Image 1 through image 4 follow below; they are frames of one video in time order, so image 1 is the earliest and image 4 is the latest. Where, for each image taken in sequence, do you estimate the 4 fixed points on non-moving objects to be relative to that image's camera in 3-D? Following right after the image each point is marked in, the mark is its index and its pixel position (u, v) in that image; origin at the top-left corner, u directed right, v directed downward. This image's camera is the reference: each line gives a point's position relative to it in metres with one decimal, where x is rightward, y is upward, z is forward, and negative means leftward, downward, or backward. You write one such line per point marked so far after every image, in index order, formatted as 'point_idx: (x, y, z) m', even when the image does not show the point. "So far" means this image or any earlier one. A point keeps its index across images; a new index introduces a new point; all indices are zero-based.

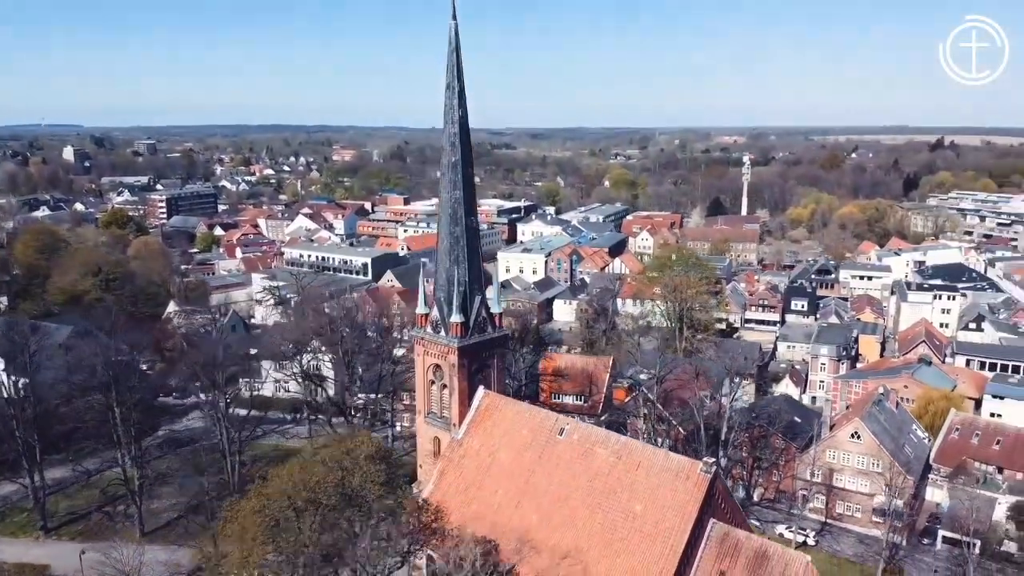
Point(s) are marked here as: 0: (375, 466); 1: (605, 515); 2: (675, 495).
0: (-2.6, -3.6, +17.0) m
1: (+2.0, -5.1, +19.0) m
2: (+3.4, -4.5, +18.1) m
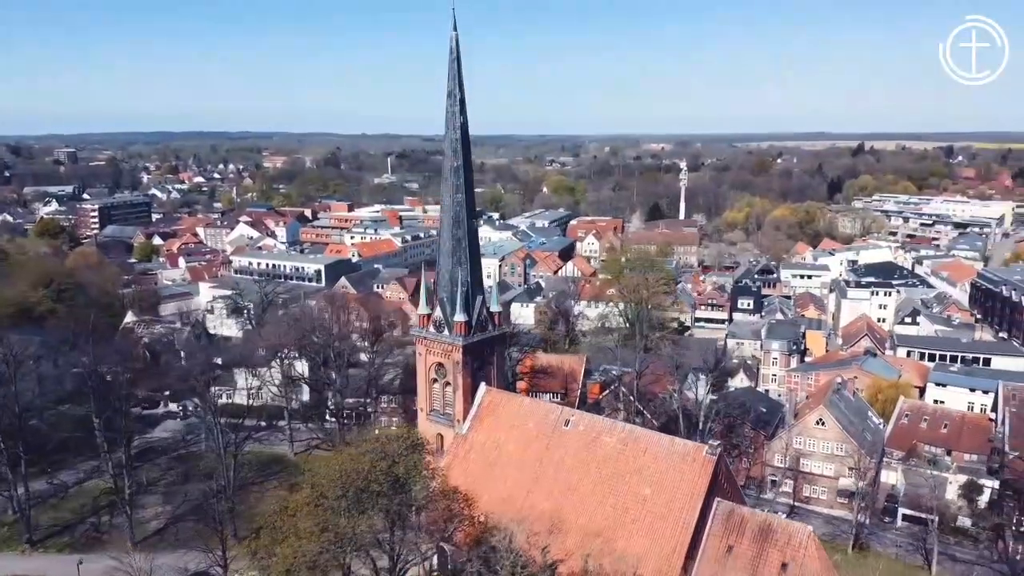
0: (-2.0, -3.5, +17.6) m
1: (+2.4, -5.0, +20.1) m
2: (+3.8, -4.3, +19.3) m
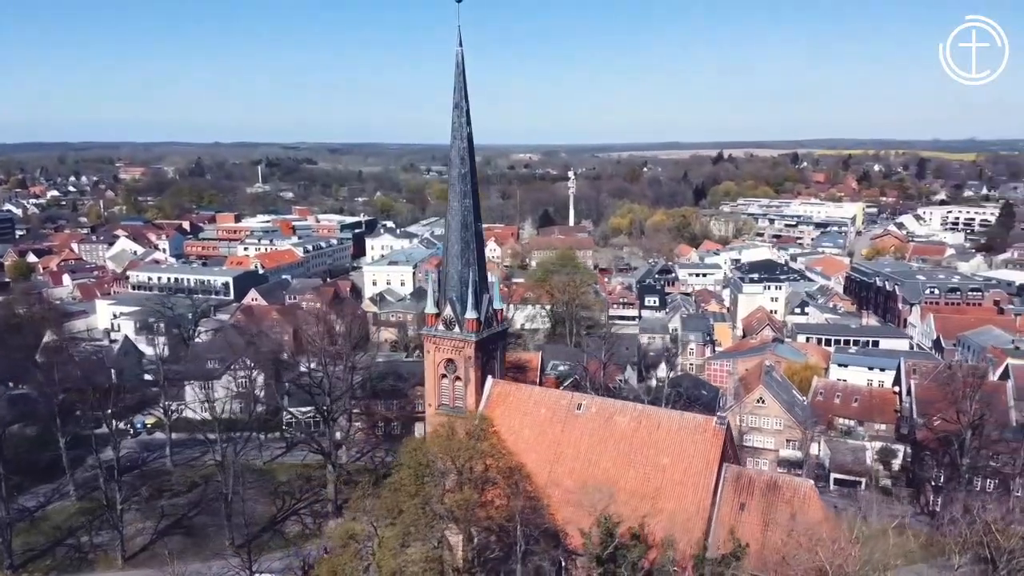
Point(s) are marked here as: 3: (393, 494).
0: (-0.7, -3.4, +19.1) m
1: (+3.3, -4.8, +22.2) m
2: (+4.8, -4.1, +21.7) m
3: (-2.6, -4.4, +17.9) m
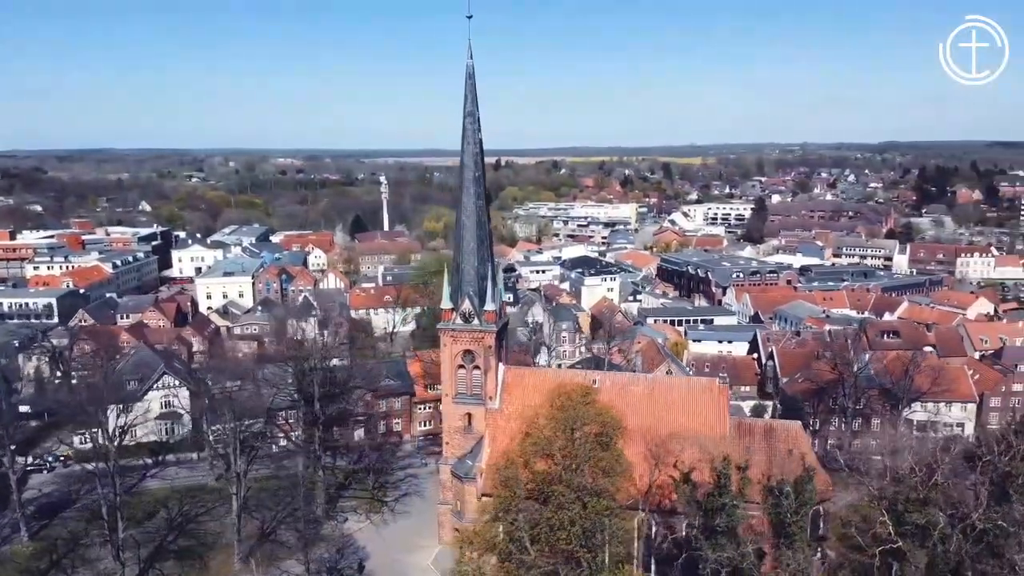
0: (+1.7, -3.1, +21.5) m
1: (+4.7, -4.3, +25.7) m
2: (+6.2, -3.5, +25.7) m
3: (+0.2, -4.2, +19.8) m
